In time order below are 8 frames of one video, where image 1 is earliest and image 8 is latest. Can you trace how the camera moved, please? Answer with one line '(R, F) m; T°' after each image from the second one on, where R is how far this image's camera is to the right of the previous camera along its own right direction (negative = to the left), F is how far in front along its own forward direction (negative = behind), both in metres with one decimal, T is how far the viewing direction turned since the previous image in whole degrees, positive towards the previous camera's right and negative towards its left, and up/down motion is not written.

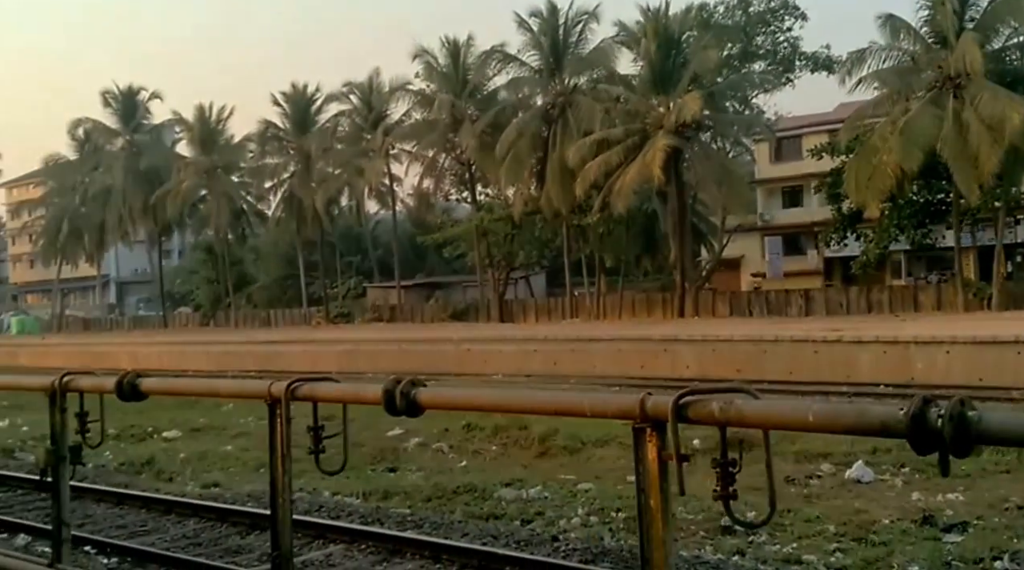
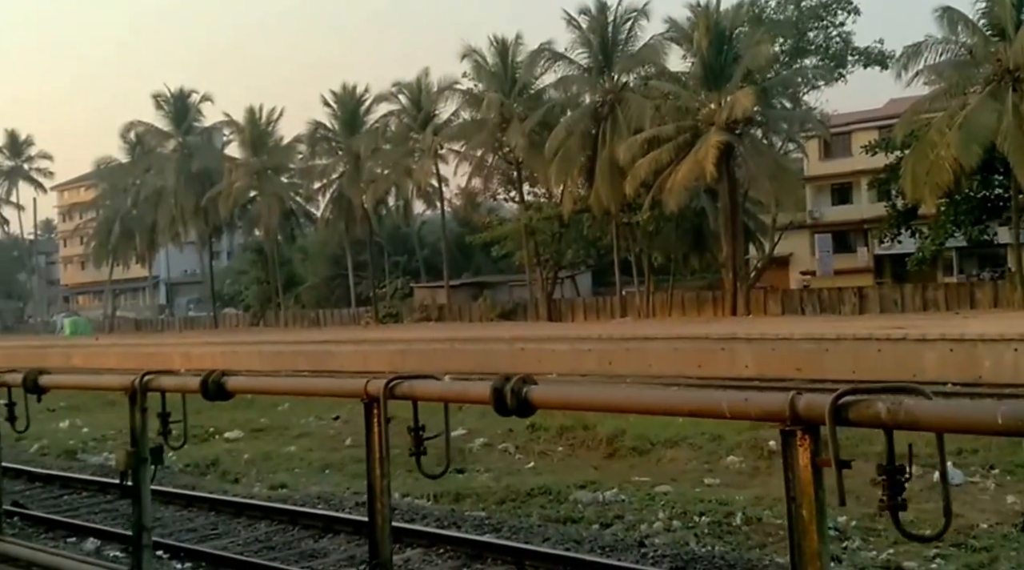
(-0.2, +0.2) m; -2°
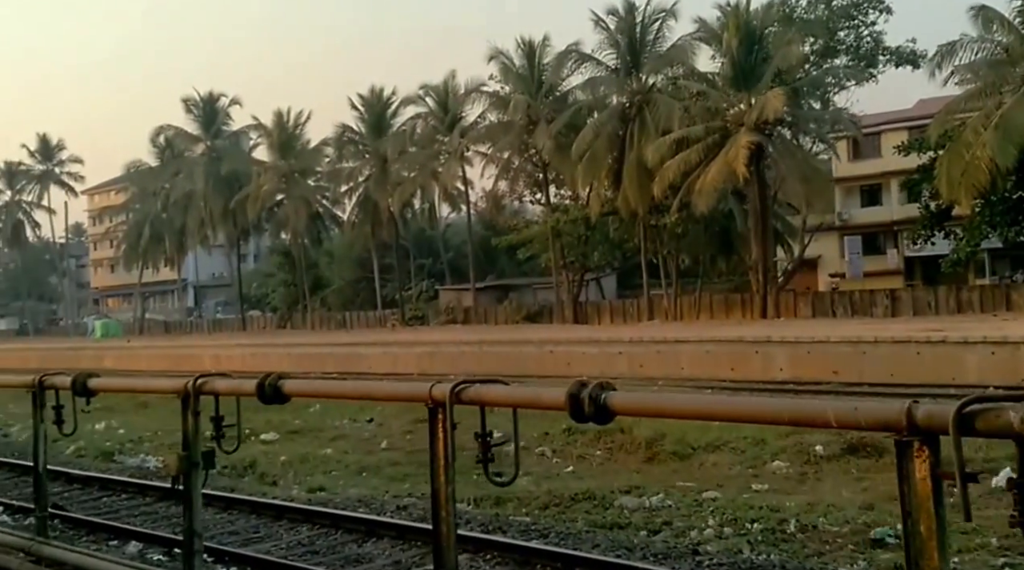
(-0.2, +0.1) m; -1°
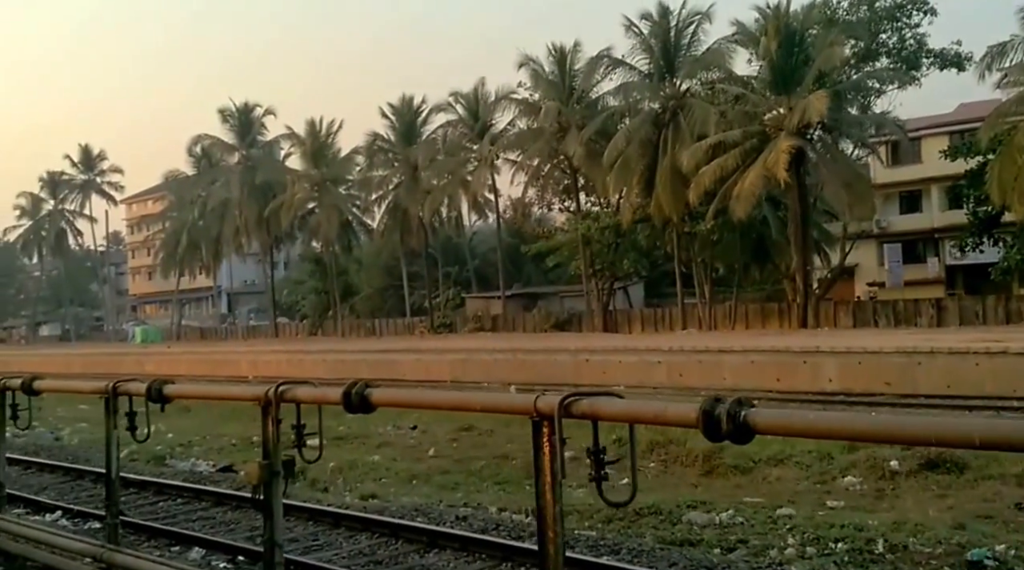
(-0.3, +0.4) m; -1°
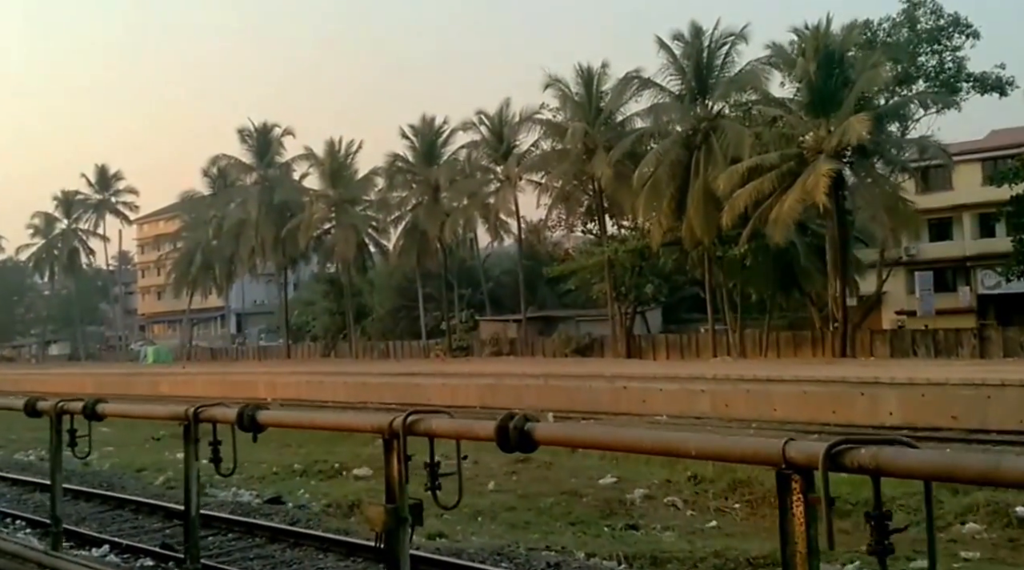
(-0.6, +1.0) m; 0°
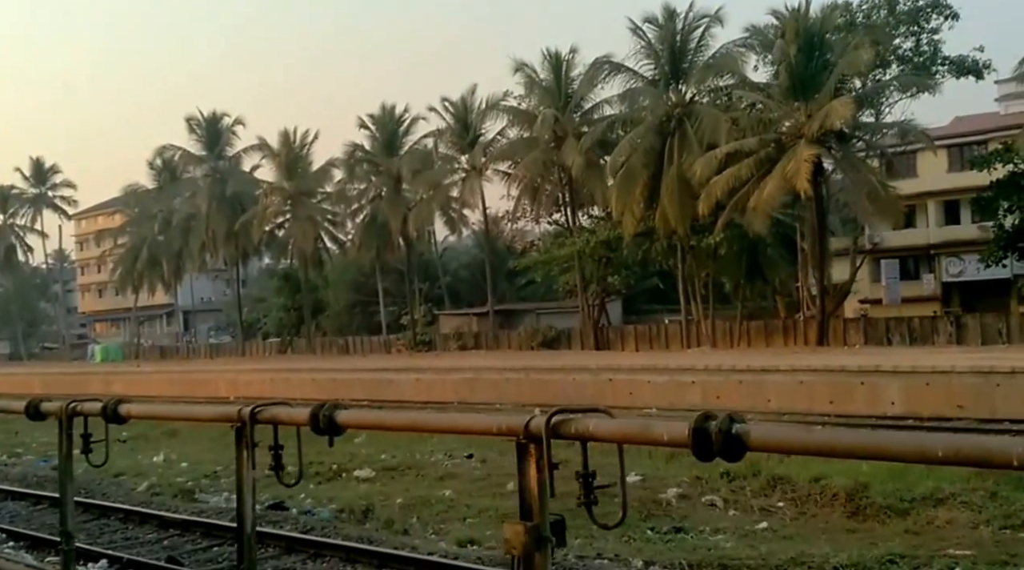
(-0.7, +0.8) m; +2°
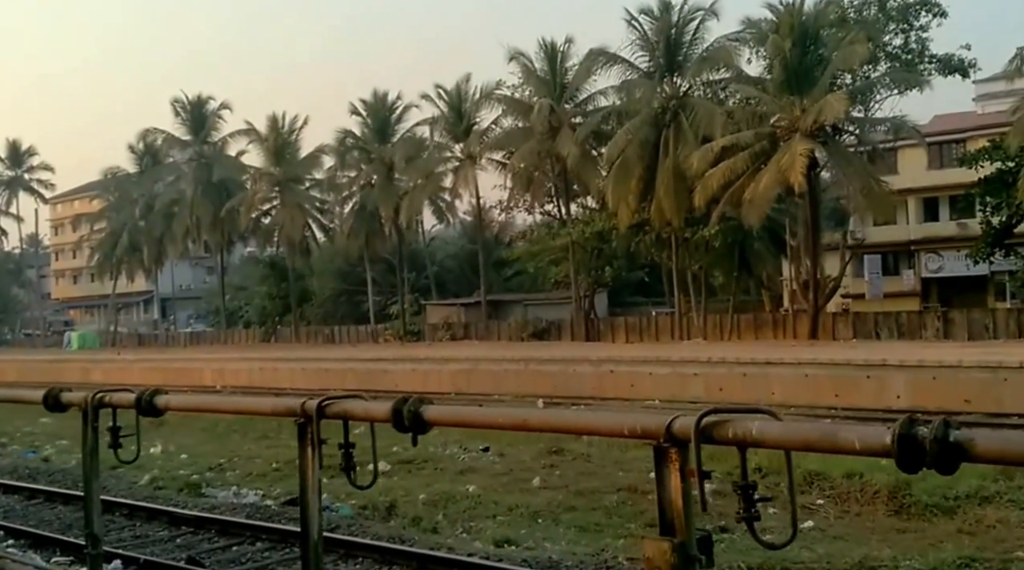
(-0.4, +0.4) m; +1°
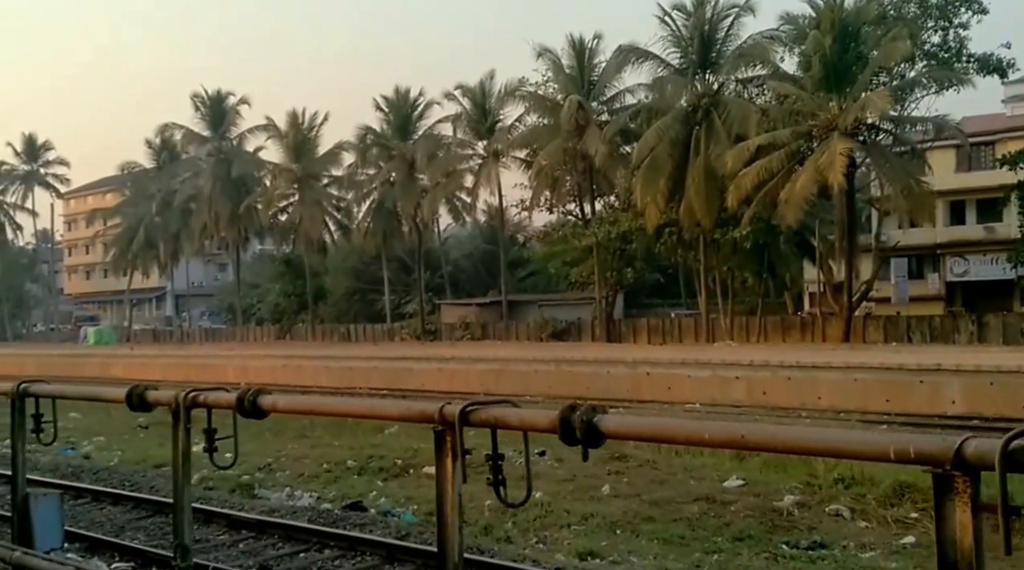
(-0.5, +0.6) m; 0°
